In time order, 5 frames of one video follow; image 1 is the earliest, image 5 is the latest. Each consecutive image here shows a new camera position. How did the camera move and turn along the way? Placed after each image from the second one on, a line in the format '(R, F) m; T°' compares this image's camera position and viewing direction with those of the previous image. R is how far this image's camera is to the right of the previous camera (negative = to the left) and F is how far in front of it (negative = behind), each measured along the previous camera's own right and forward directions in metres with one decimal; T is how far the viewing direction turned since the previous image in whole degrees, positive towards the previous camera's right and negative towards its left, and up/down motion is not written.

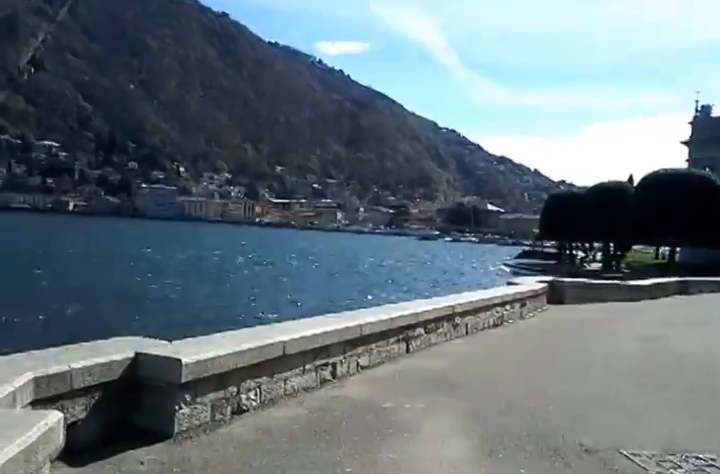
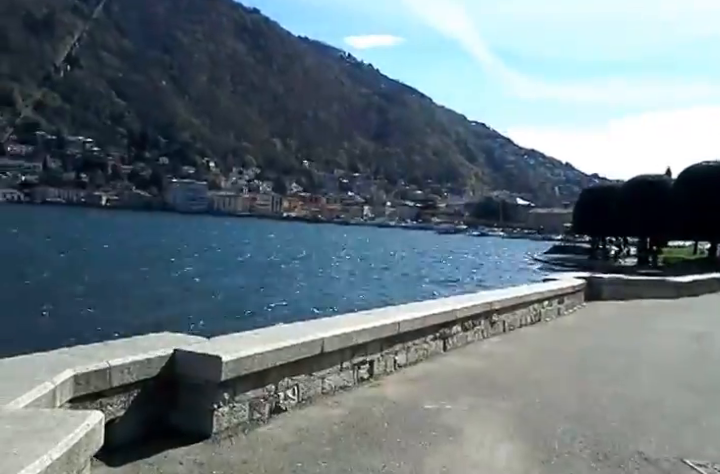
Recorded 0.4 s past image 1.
(-0.1, +0.1) m; -2°
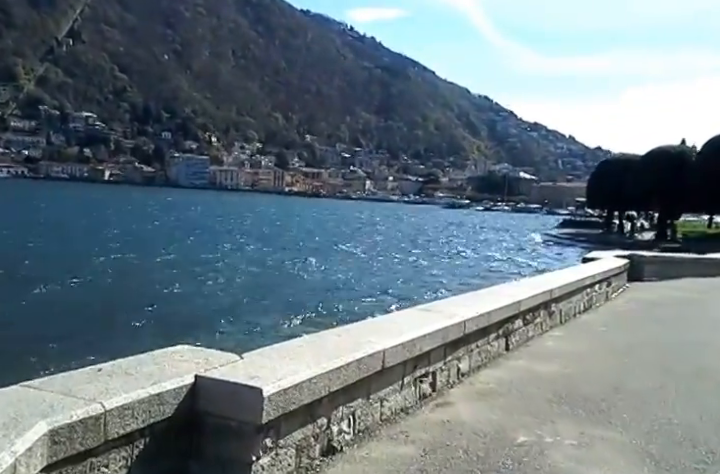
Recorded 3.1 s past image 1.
(-0.4, +1.4) m; 0°
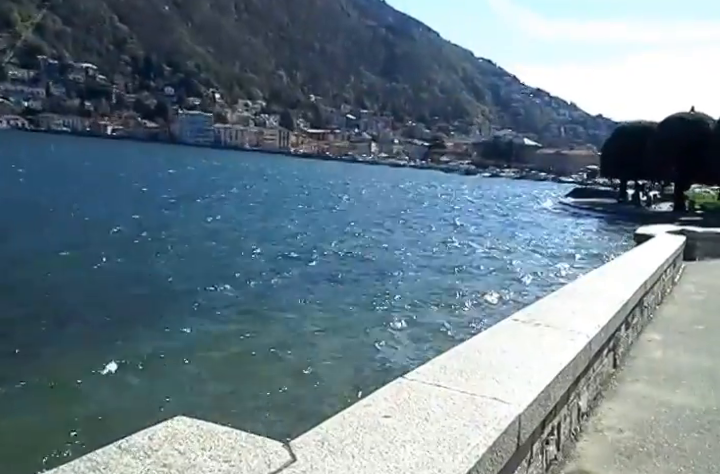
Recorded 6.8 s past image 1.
(-0.5, +1.8) m; 0°
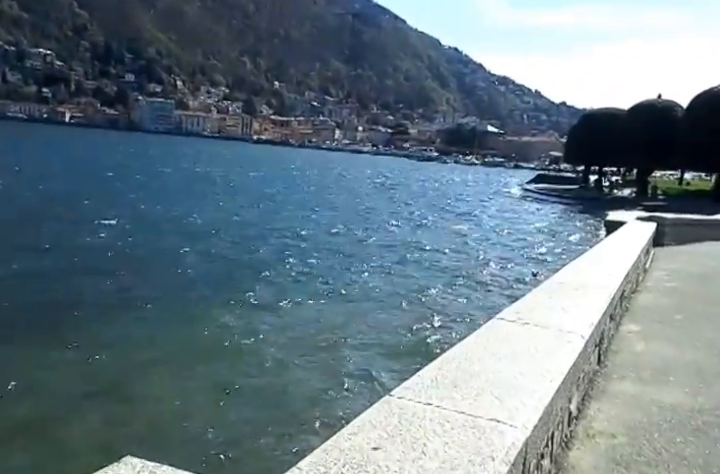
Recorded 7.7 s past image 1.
(0.0, +0.4) m; +3°
